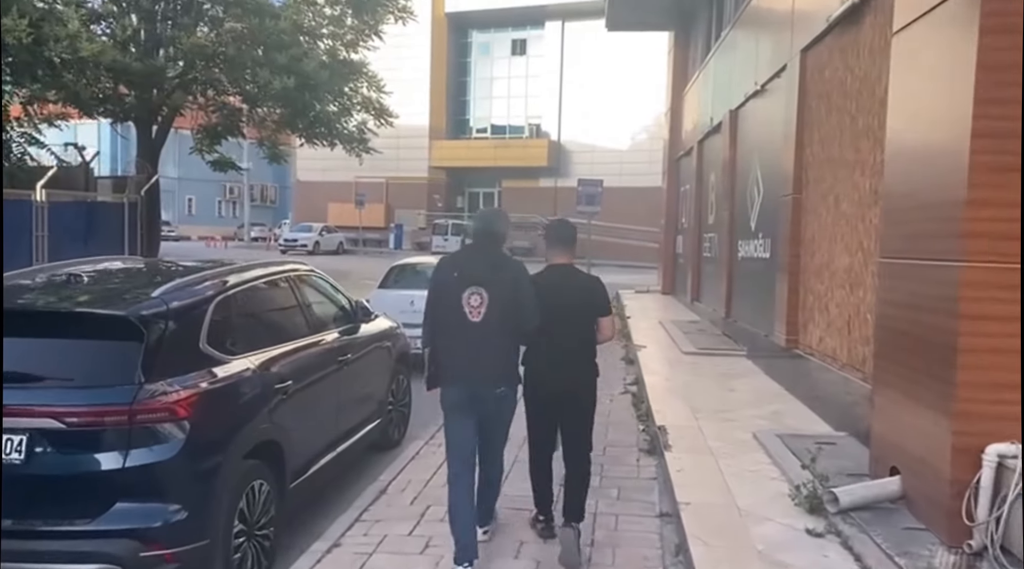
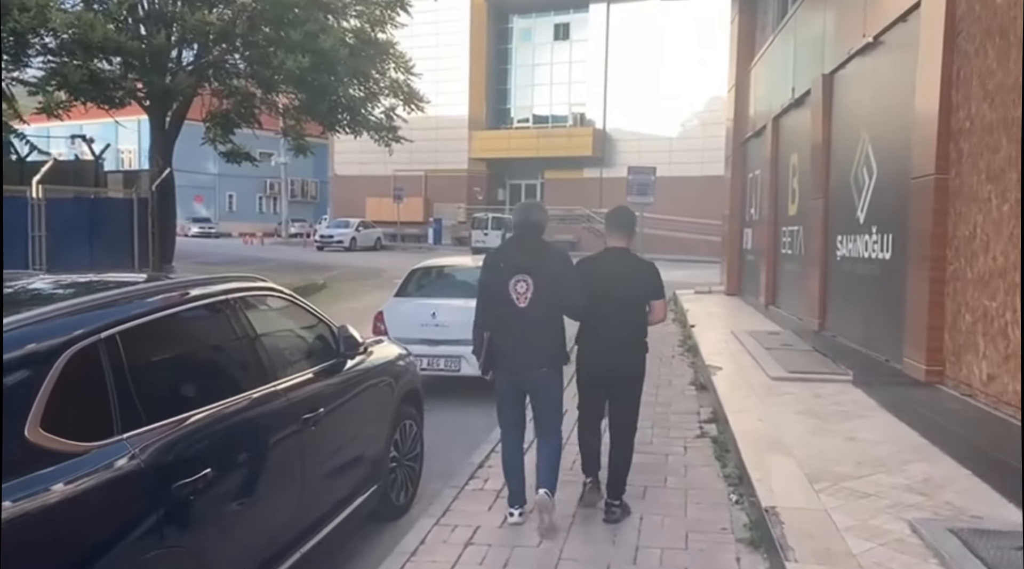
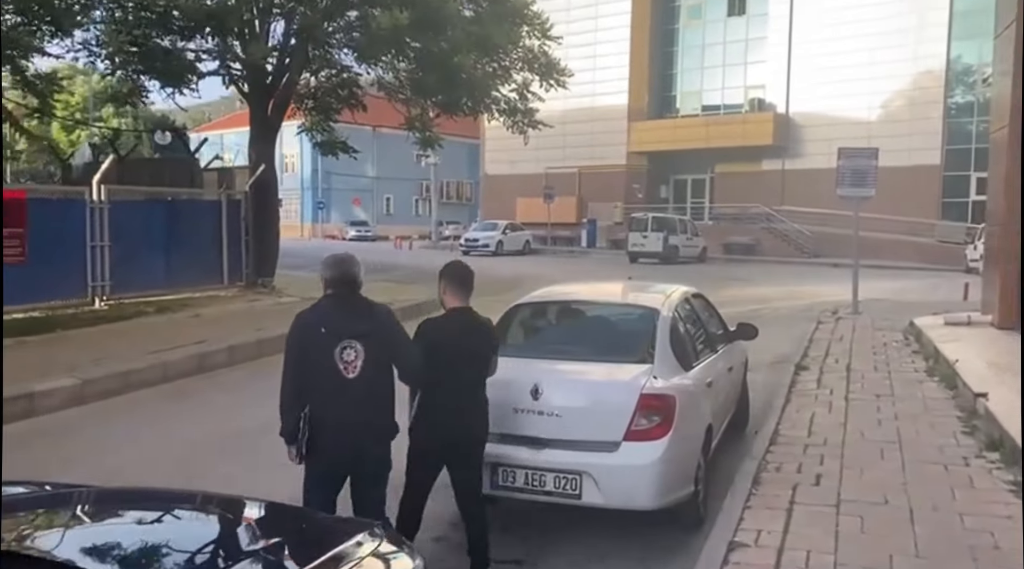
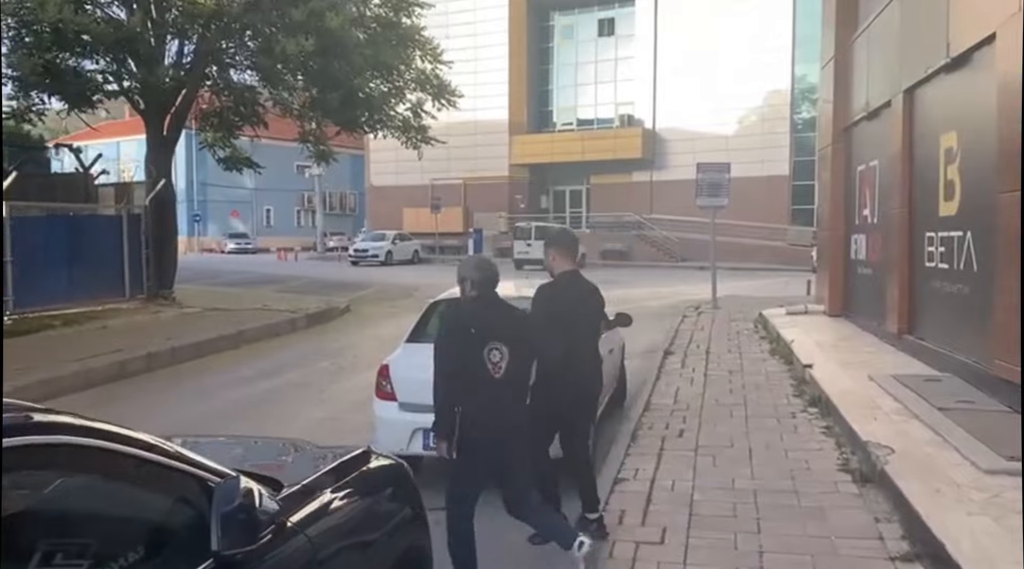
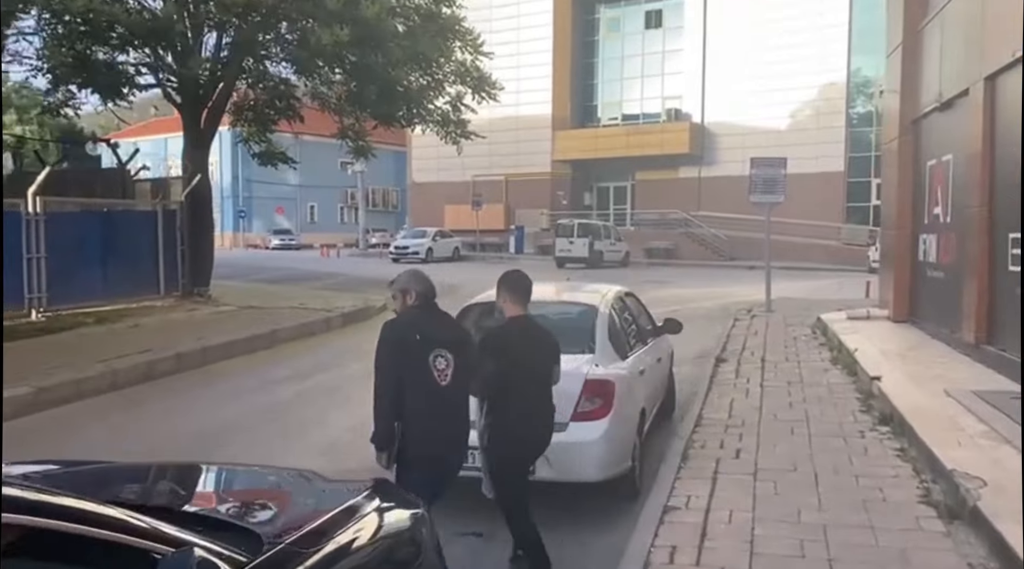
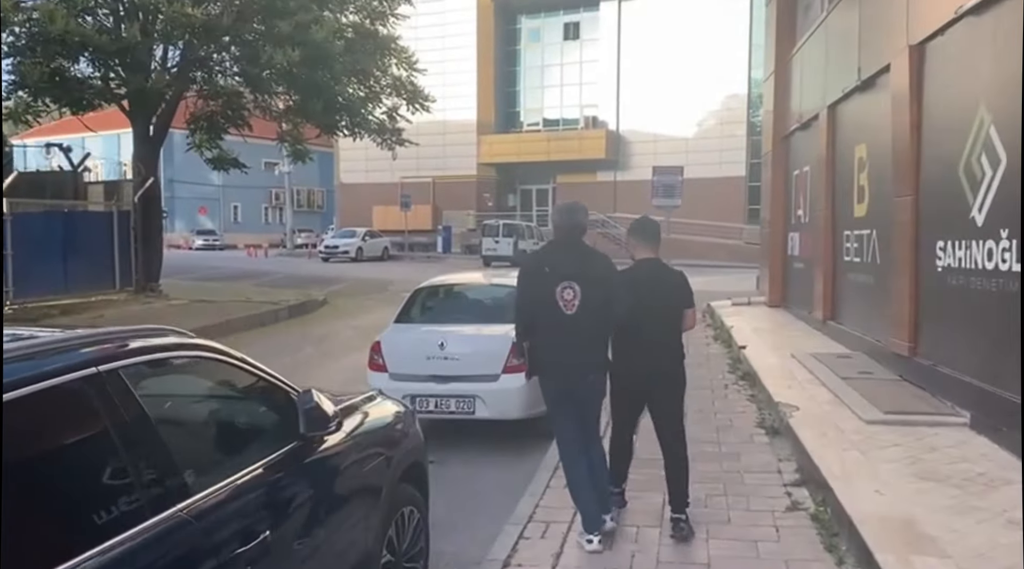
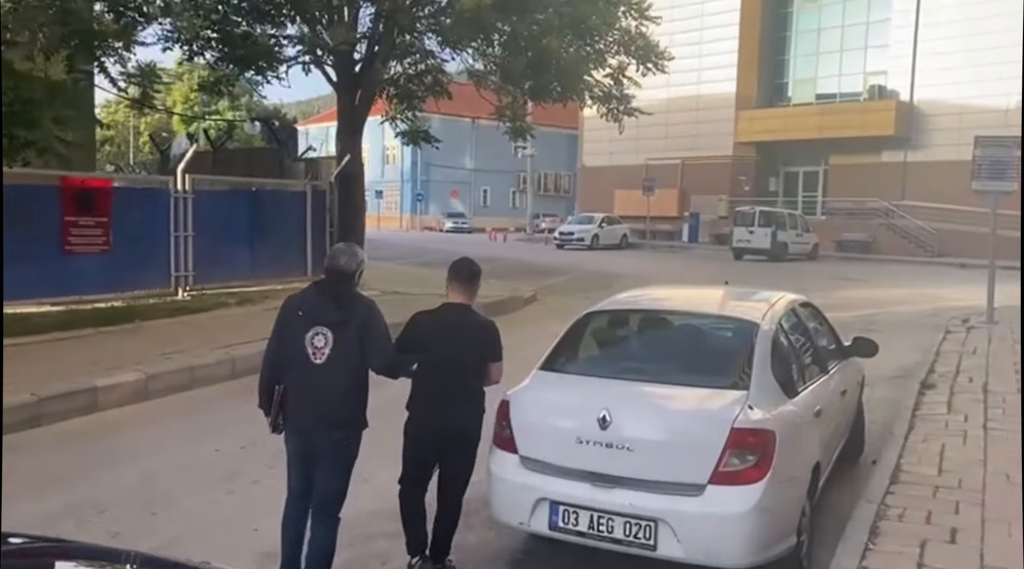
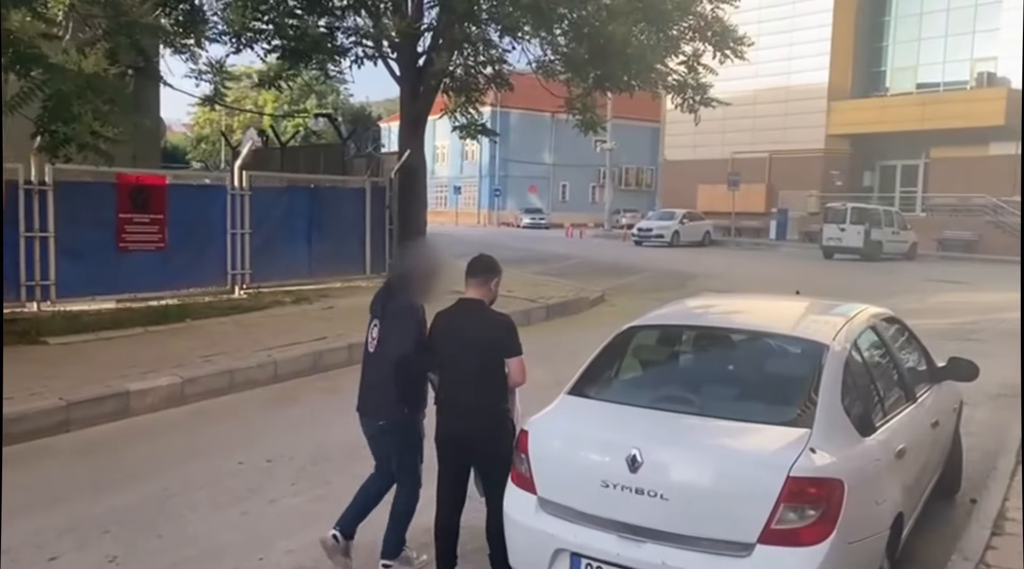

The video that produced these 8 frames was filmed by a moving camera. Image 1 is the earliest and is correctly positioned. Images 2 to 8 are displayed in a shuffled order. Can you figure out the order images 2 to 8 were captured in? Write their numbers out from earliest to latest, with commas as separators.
2, 6, 4, 5, 3, 7, 8
